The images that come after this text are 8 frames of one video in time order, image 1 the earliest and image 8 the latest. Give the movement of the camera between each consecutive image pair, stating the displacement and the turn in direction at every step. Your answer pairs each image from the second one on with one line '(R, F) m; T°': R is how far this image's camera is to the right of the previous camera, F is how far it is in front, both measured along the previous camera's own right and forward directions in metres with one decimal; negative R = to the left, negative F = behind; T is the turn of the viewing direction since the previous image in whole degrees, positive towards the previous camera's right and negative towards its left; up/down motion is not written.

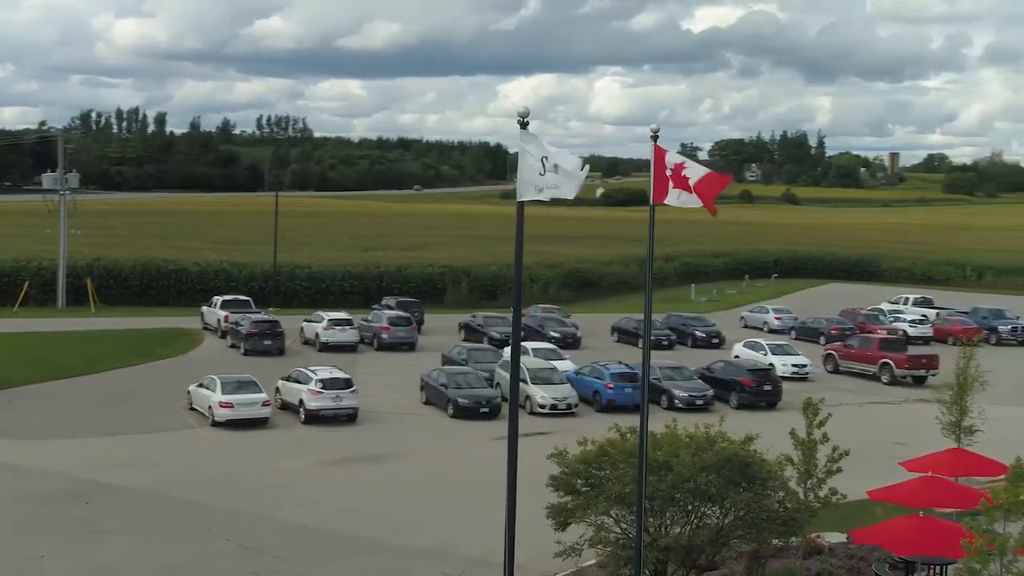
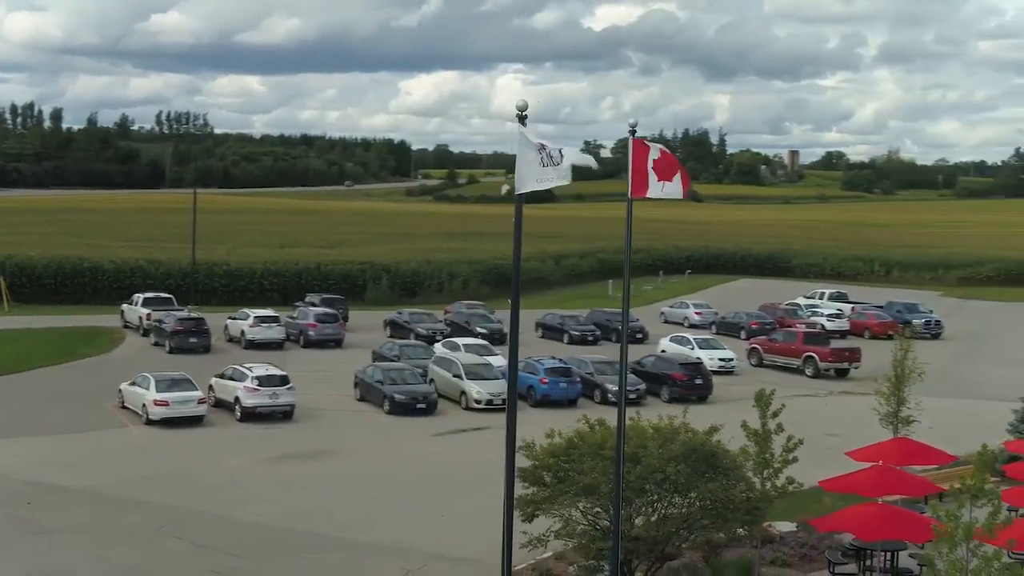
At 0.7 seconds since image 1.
(-0.6, -0.1) m; +4°
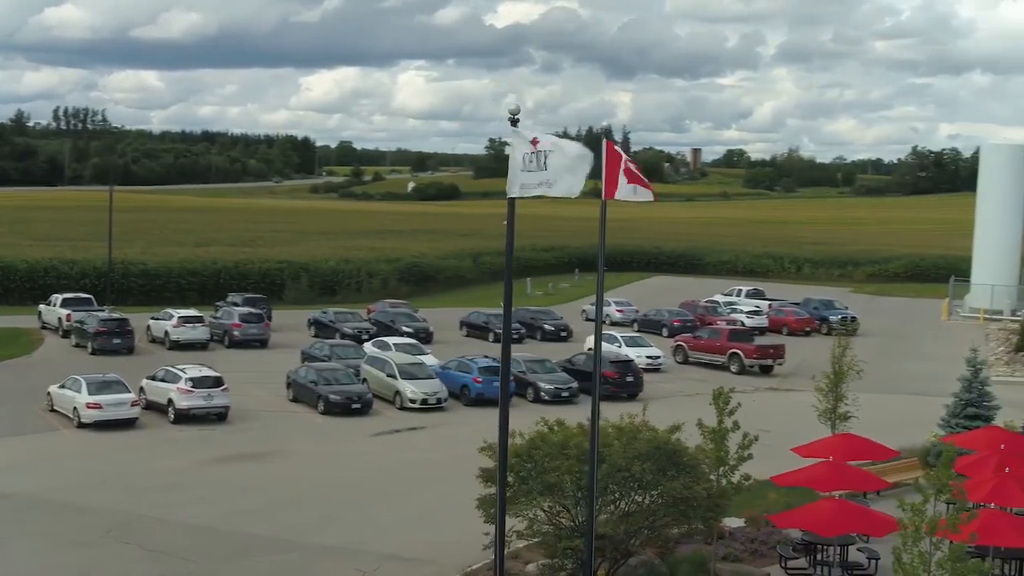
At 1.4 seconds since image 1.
(-0.6, 0.0) m; +4°
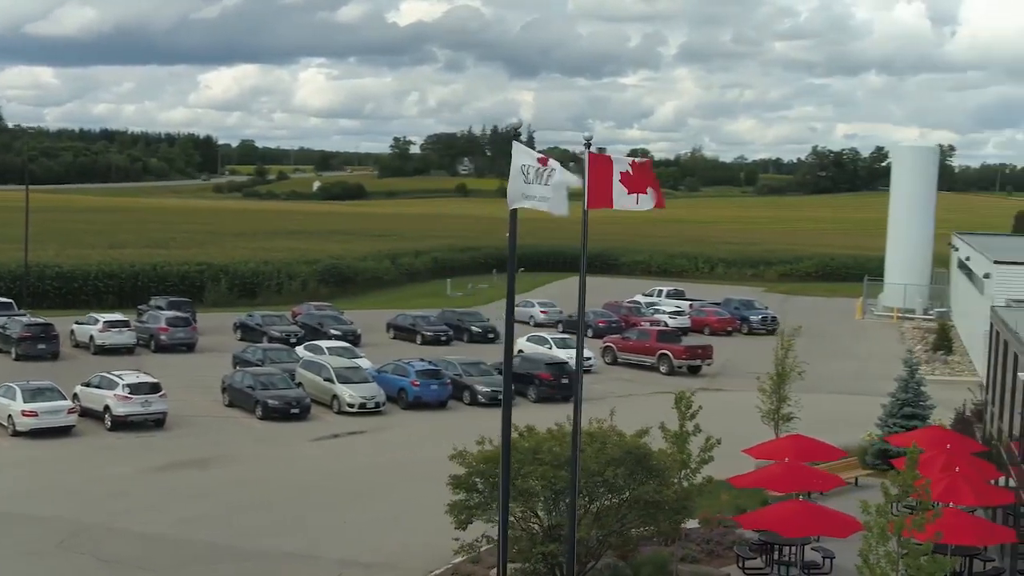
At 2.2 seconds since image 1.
(-0.6, -0.1) m; +4°
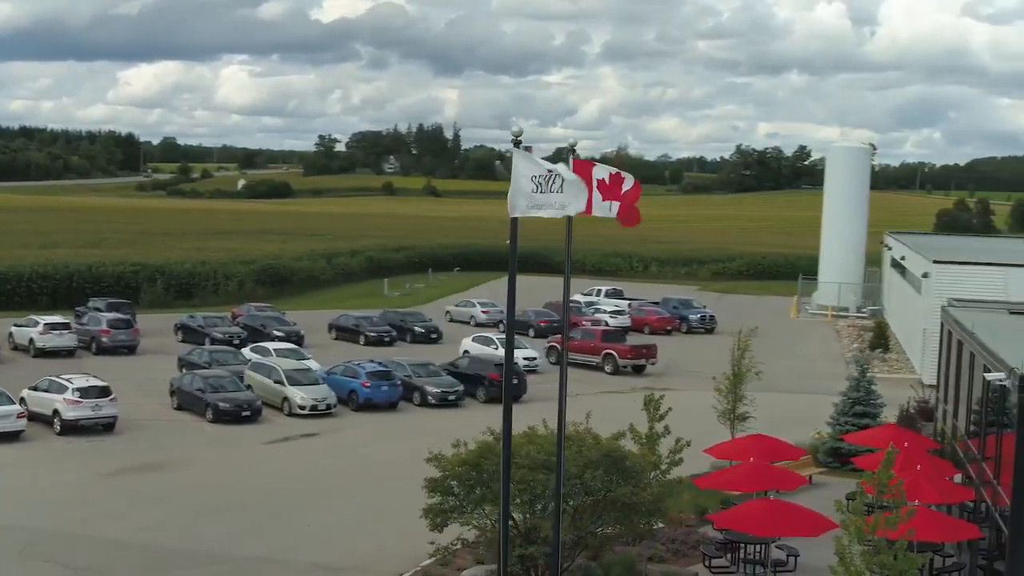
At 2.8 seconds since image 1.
(-0.5, -0.1) m; +3°
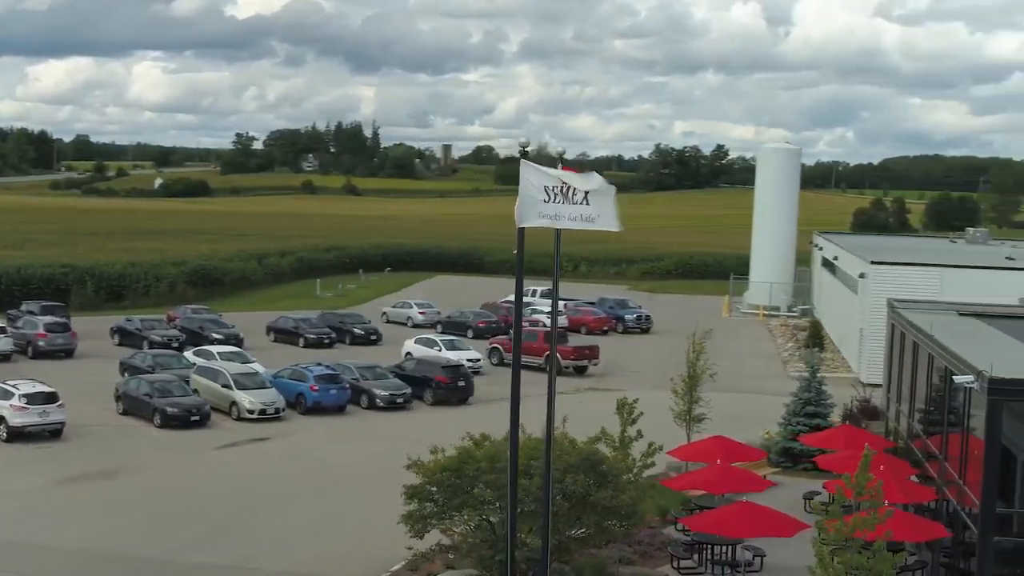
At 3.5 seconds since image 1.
(-0.6, -0.1) m; +3°
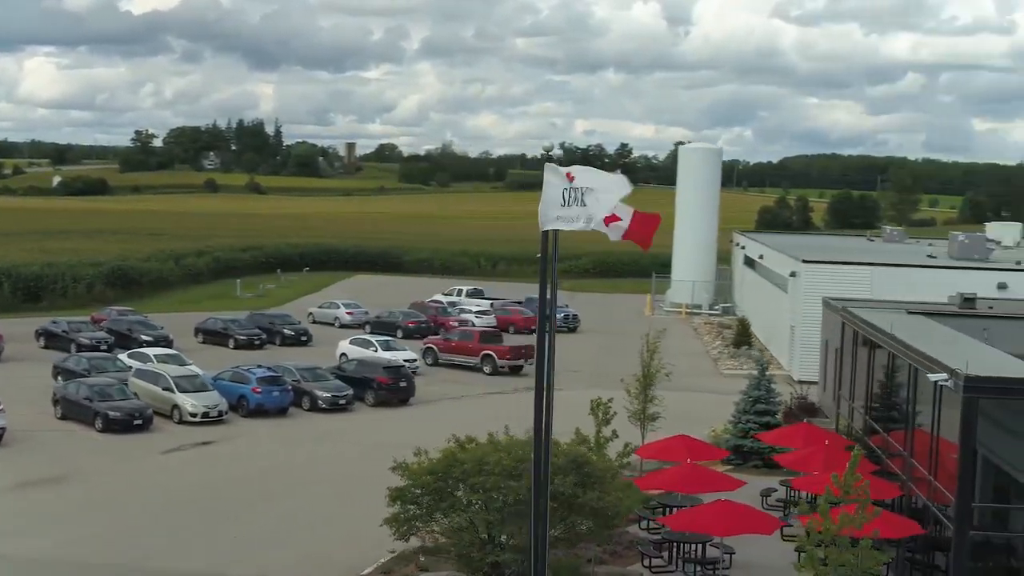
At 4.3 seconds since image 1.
(-0.8, 0.0) m; +4°
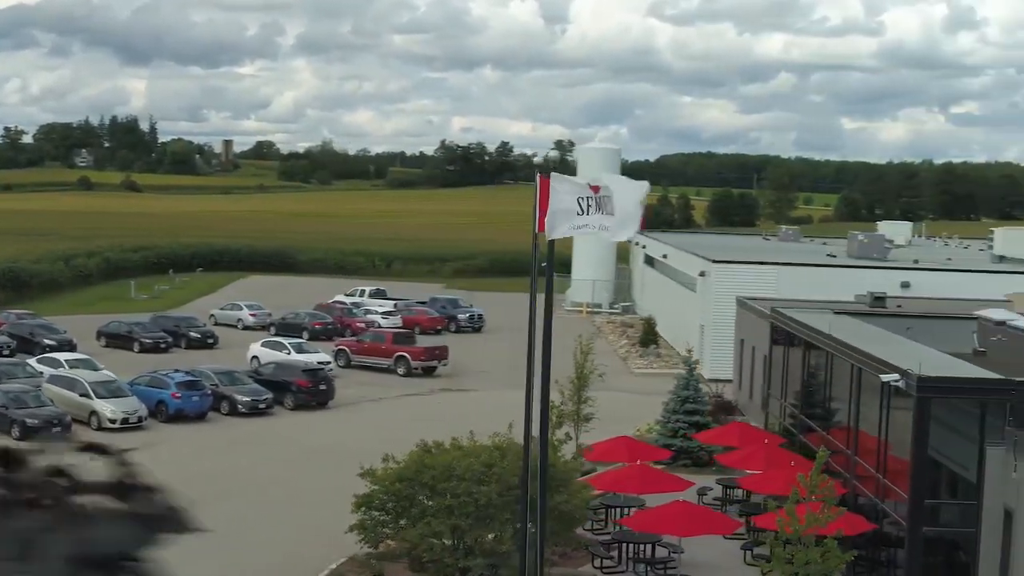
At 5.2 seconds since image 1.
(-0.8, 0.0) m; +5°
